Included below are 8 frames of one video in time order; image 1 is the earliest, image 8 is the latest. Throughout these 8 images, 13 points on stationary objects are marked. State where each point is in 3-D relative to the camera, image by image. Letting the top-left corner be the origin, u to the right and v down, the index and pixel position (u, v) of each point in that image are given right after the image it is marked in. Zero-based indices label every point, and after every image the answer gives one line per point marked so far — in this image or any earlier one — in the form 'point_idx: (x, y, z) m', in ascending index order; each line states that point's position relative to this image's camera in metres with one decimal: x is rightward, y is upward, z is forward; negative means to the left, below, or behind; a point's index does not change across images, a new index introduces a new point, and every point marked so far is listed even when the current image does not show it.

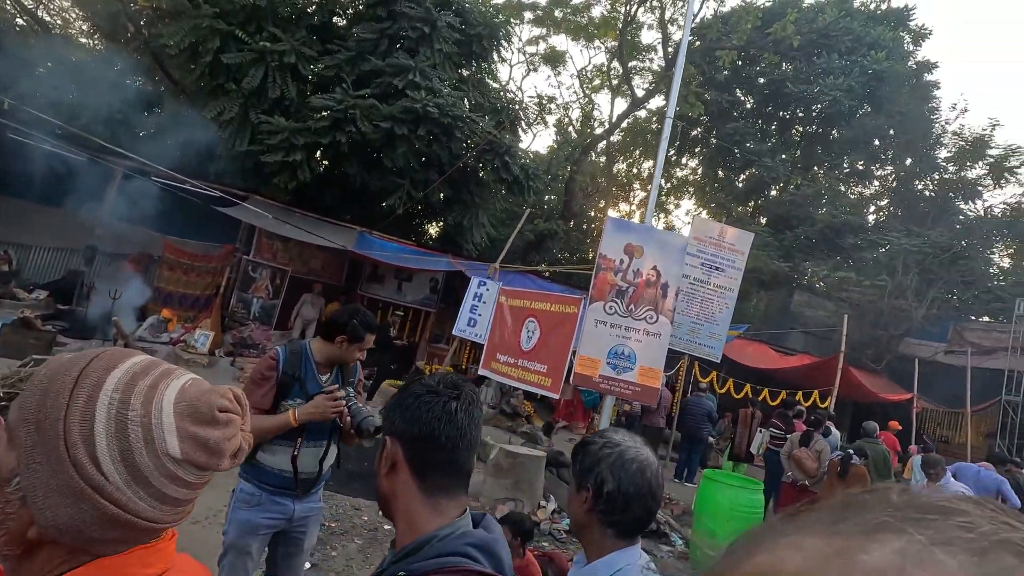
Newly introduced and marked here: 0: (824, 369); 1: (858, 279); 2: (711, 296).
0: (+6.3, -1.6, +12.3) m
1: (+9.1, +0.2, +16.0) m
2: (+2.8, -0.1, +8.2) m
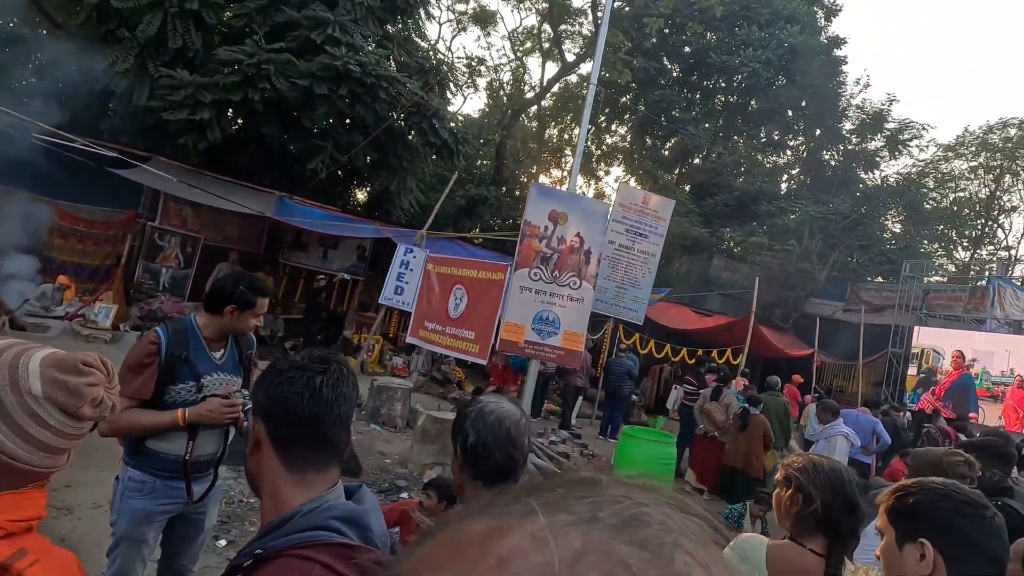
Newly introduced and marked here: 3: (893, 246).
0: (+4.8, -0.9, +13.0) m
1: (+7.2, +1.2, +16.9) m
2: (+1.8, +0.3, +8.5) m
3: (+11.2, +1.2, +17.7) m
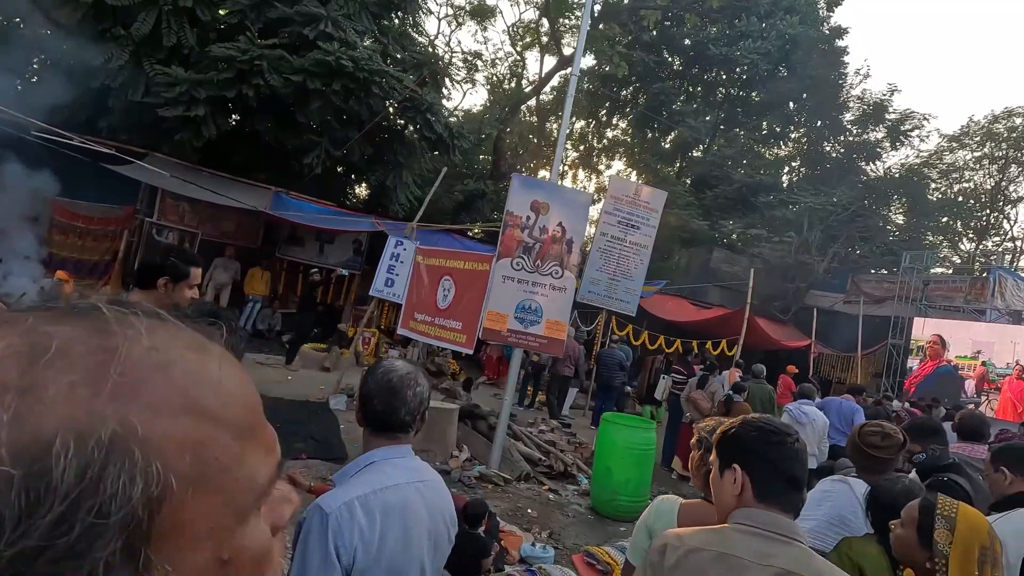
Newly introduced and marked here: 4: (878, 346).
0: (+4.7, -0.7, +13.0) m
1: (+7.1, +1.4, +16.9) m
2: (+1.7, +0.5, +8.5) m
3: (+11.2, +1.5, +17.6) m
4: (+9.0, -1.4, +14.8) m
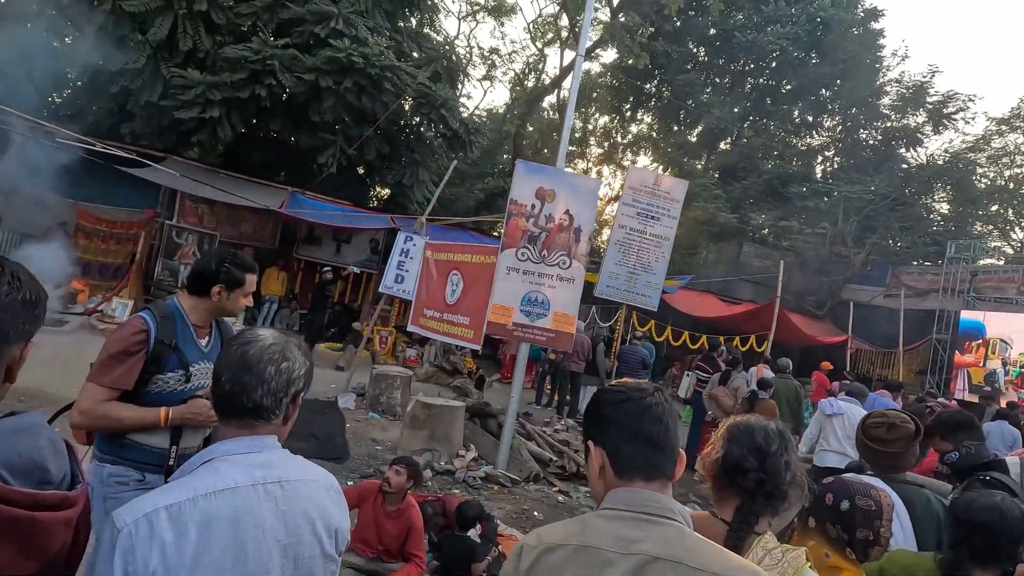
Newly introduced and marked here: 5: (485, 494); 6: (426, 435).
0: (+5.2, -0.6, +12.5) m
1: (+7.7, +1.6, +16.2) m
2: (+1.8, +0.6, +8.1) m
3: (+11.8, +1.7, +16.7) m
4: (+9.5, -1.2, +14.0) m
5: (-0.2, -1.9, +5.6) m
6: (-0.9, -1.5, +6.1) m
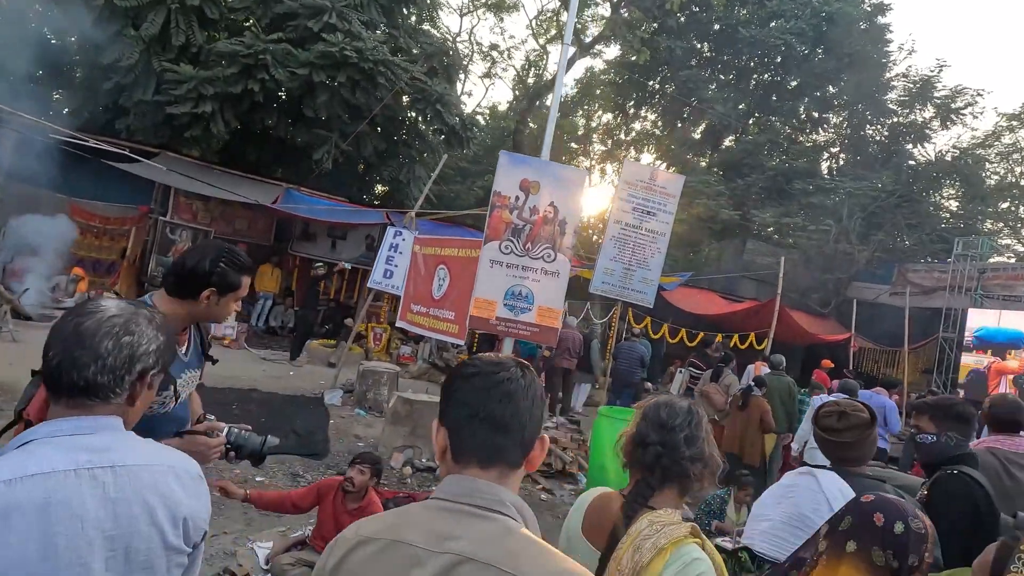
0: (+5.1, -0.5, +12.3) m
1: (+7.7, +1.7, +16.0) m
2: (+1.7, +0.6, +8.0) m
3: (+11.8, +1.7, +16.4) m
4: (+9.4, -1.2, +13.7) m
5: (-0.4, -1.8, +5.5) m
6: (-1.0, -1.4, +6.0) m
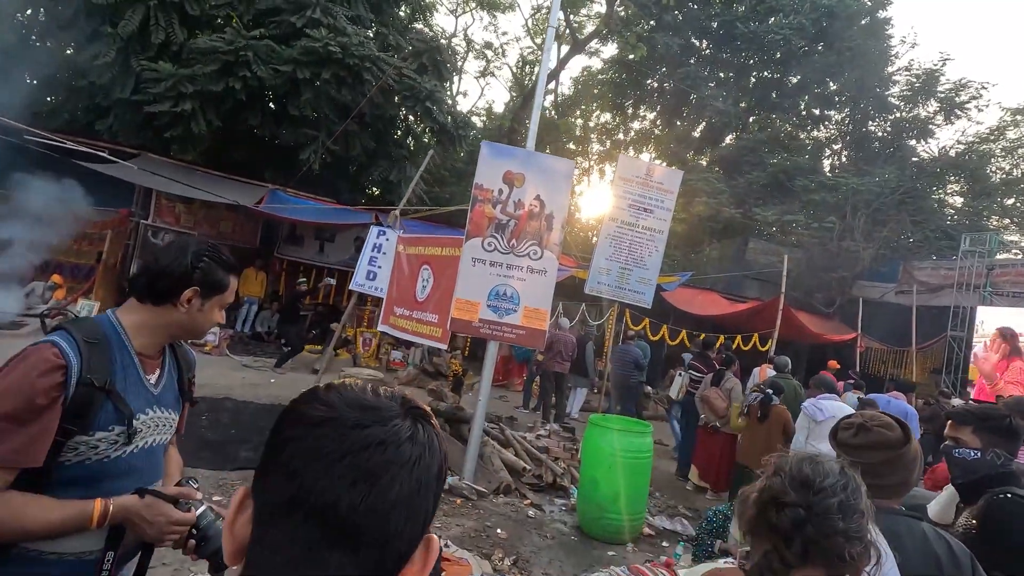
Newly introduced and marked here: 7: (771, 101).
0: (+5.0, -0.5, +11.9) m
1: (+7.6, +1.7, +15.5) m
2: (+1.5, +0.6, +7.6) m
3: (+11.6, +1.8, +16.0) m
4: (+9.3, -1.1, +13.3) m
5: (-0.5, -1.8, +5.0) m
6: (-1.2, -1.4, +5.6) m
7: (+7.8, +5.7, +18.3) m
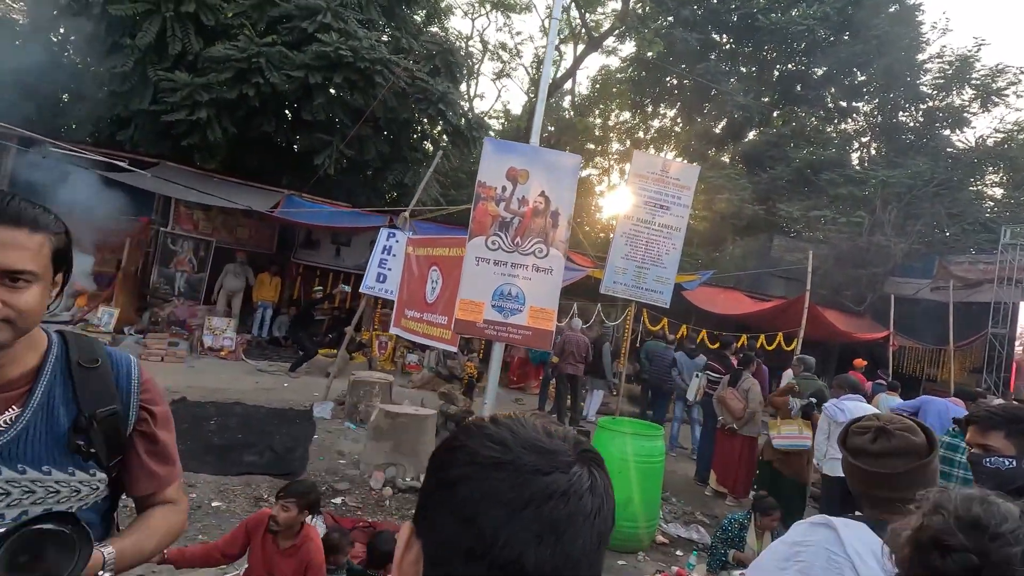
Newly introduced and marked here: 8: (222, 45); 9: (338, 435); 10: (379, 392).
0: (+5.3, -0.4, +11.5) m
1: (+8.0, +1.8, +15.1) m
2: (+1.7, +0.7, +7.4) m
3: (+12.1, +1.9, +15.3) m
4: (+9.7, -1.0, +12.7) m
5: (-0.5, -1.8, +4.9) m
6: (-1.1, -1.4, +5.5) m
7: (+8.3, +5.7, +17.8) m
8: (-5.0, +4.2, +10.6) m
9: (-1.9, -1.6, +6.5) m
10: (-1.6, -1.2, +7.1) m
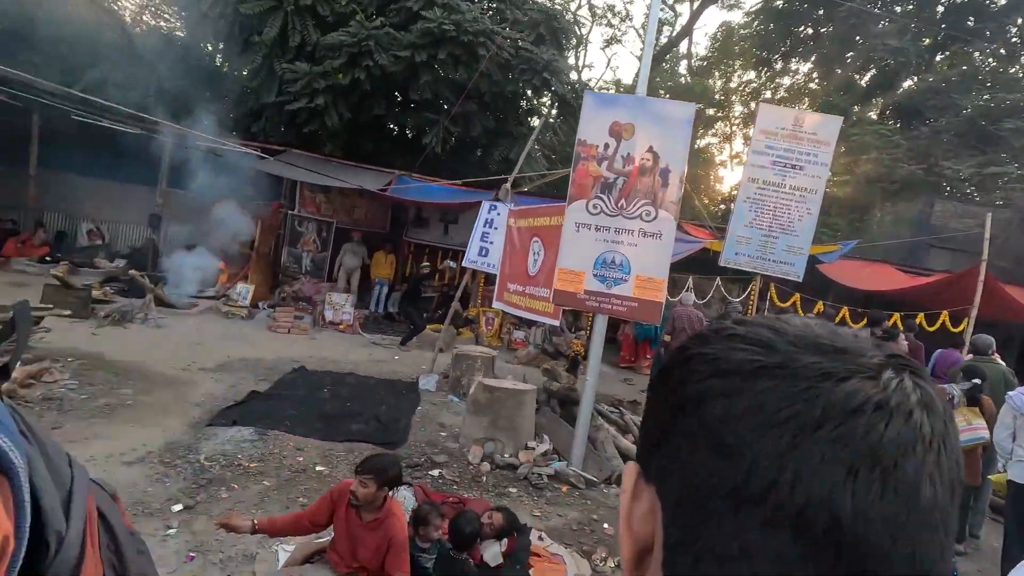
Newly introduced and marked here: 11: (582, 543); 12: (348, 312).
0: (+7.2, 0.0, +9.9) m
1: (+10.5, +2.3, +12.9) m
2: (+2.8, +1.0, +6.6) m
3: (+14.6, +2.5, +12.4) m
4: (+11.8, -0.5, +10.4) m
5: (+0.3, -1.6, +4.6) m
6: (-0.2, -1.2, +5.3) m
7: (+11.3, +6.4, +15.4) m
8: (-3.2, +4.6, +10.9) m
9: (-0.8, -1.3, +6.5) m
10: (-0.4, -0.9, +6.9) m
11: (+0.5, -1.7, +4.0) m
12: (-2.8, -0.4, +10.5) m
